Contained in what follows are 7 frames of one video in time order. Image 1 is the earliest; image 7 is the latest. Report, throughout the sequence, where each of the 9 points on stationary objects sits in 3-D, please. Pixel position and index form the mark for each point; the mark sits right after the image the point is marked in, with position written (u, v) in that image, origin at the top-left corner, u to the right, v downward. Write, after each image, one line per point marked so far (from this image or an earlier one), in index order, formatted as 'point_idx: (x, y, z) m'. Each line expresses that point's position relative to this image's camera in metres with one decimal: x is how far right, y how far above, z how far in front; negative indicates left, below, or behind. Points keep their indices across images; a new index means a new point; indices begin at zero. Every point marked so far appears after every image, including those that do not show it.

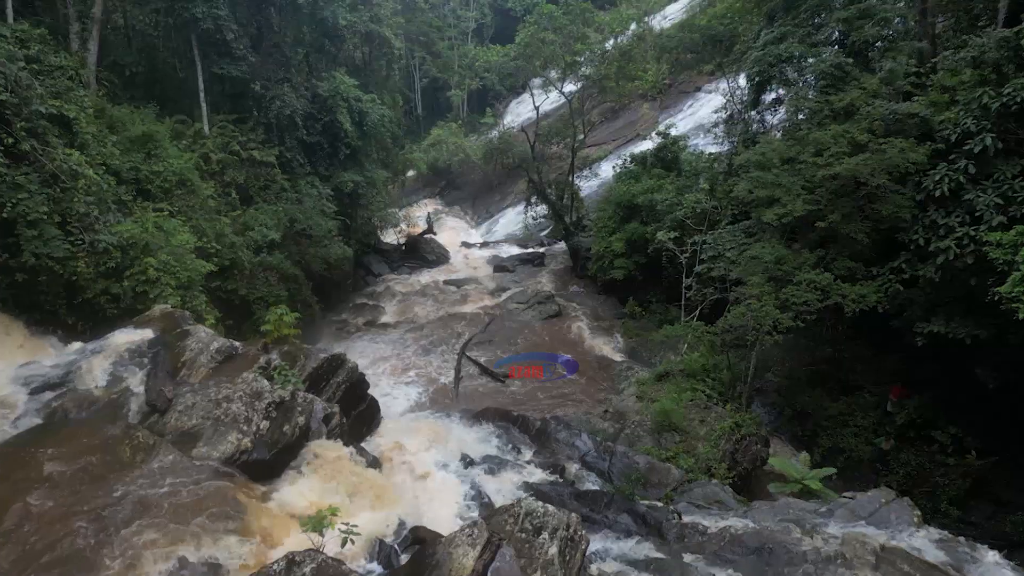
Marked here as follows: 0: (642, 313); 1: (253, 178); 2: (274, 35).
0: (+9.9, -1.9, +17.0) m
1: (-16.7, +7.1, +14.4) m
2: (-15.9, +16.8, +14.9) m
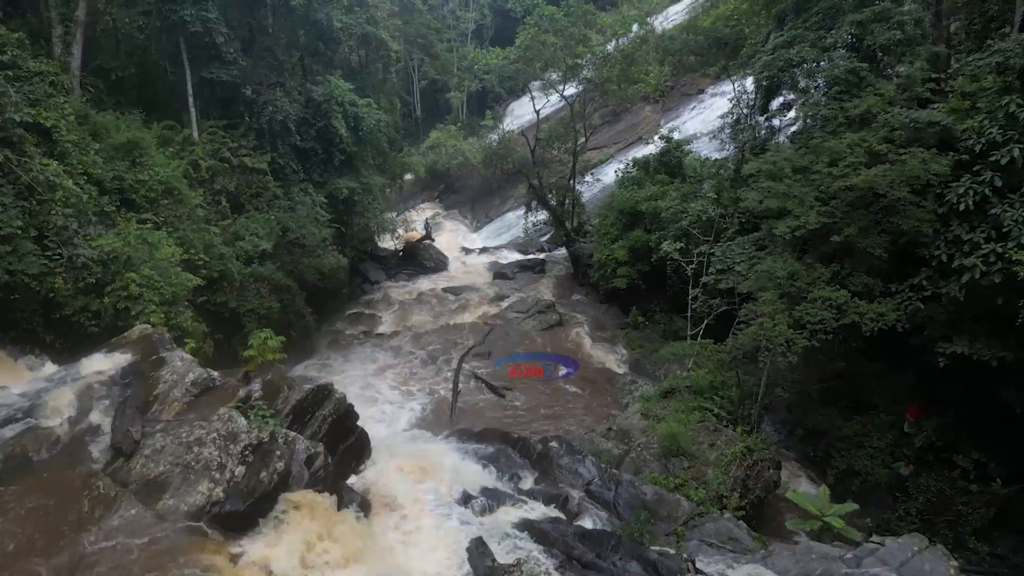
0: (+9.9, -2.6, +16.5) m
1: (-16.7, +6.4, +14.0) m
2: (-15.9, +16.1, +14.4) m
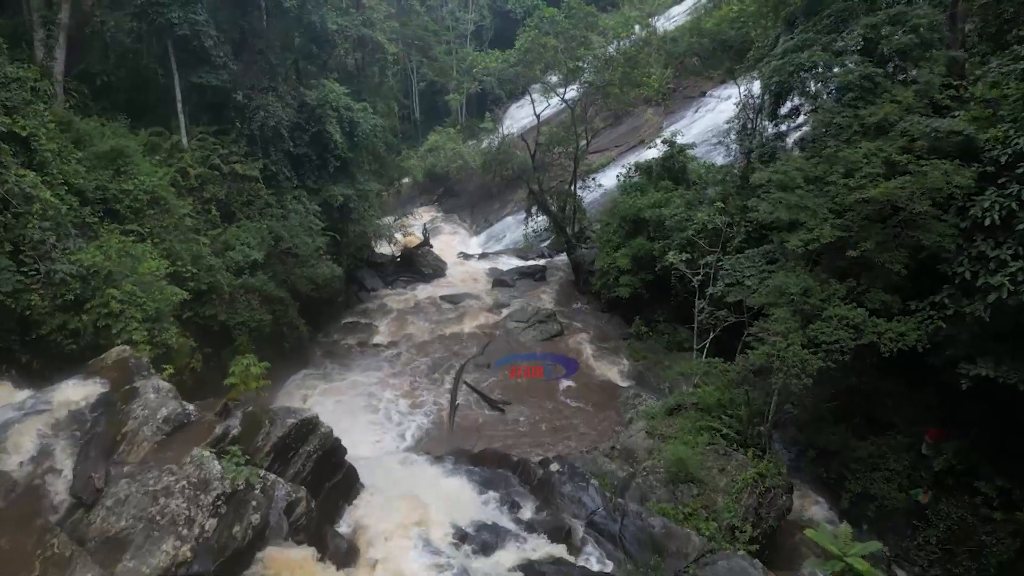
0: (+9.9, -3.3, +16.1) m
1: (-16.8, +5.7, +13.5) m
2: (-15.9, +15.5, +14.0) m
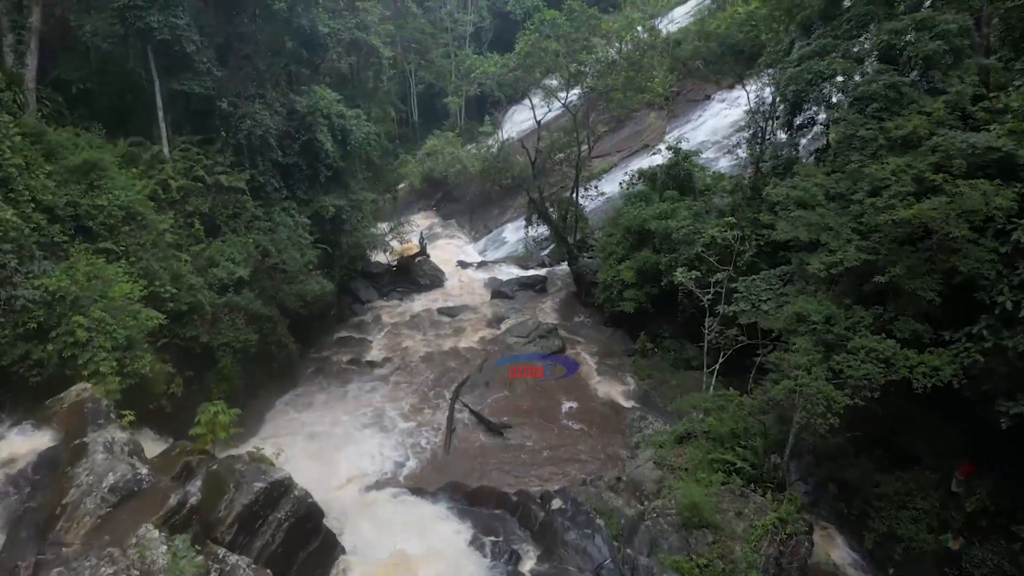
0: (+9.8, -4.3, +15.4) m
1: (-16.8, +4.7, +12.9) m
2: (-16.0, +14.4, +13.3) m
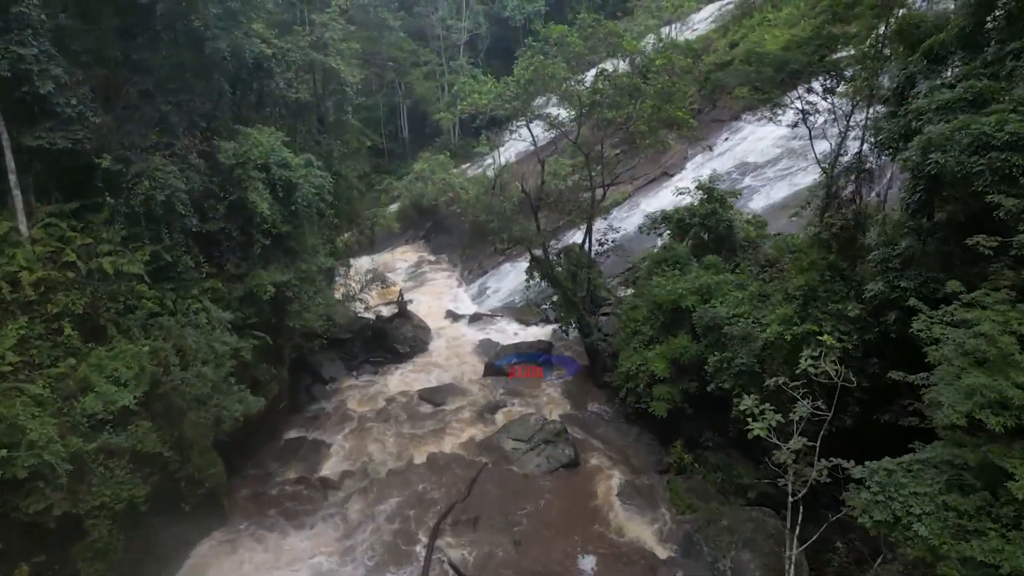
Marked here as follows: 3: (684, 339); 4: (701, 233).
0: (+9.7, -9.5, +11.8) m
1: (-17.0, -0.6, +9.3) m
2: (-16.2, +9.2, +9.8) m
3: (+9.2, -2.7, +11.9) m
4: (+11.9, +3.6, +14.1) m
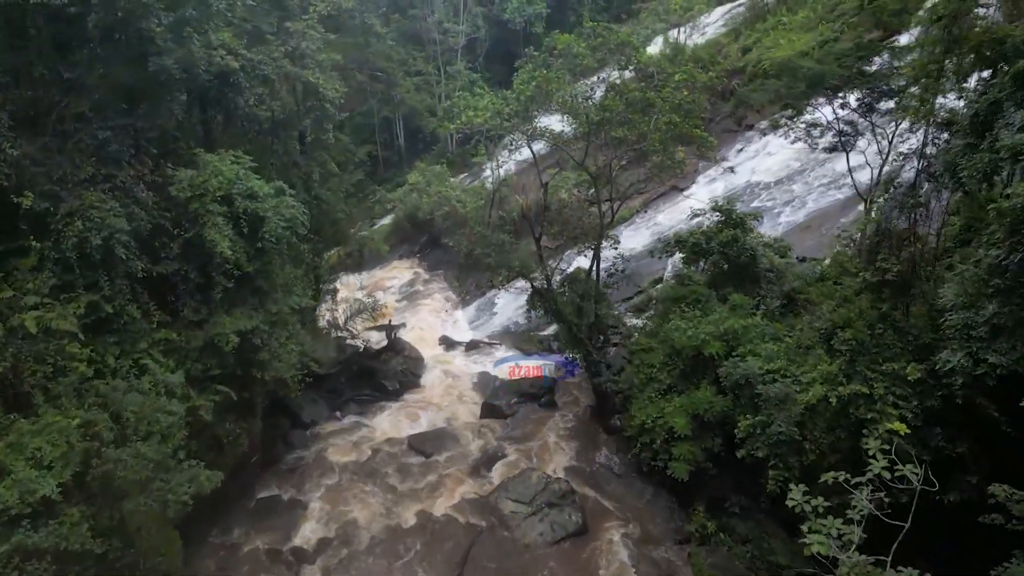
0: (+9.6, -11.6, +10.4) m
1: (-17.0, -2.7, +7.9) m
2: (-16.2, +7.1, +8.4) m
3: (+9.1, -4.8, +10.4) m
4: (+11.8, +1.5, +12.6) m
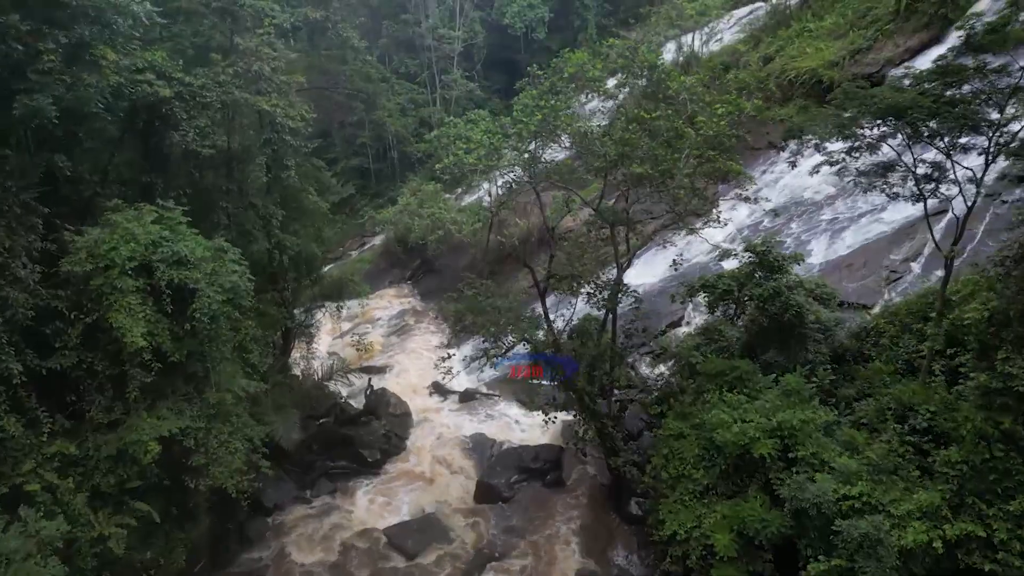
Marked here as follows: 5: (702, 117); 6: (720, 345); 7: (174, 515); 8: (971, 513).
0: (+9.6, -14.8, +8.2) m
1: (-17.0, -5.9, +5.7) m
2: (-16.2, +3.9, +6.2) m
3: (+9.1, -8.0, +8.2) m
4: (+11.8, -1.7, +10.5) m
5: (+9.2, +7.9, +10.8) m
6: (+10.0, -2.7, +10.7) m
7: (-13.2, -8.8, +8.7) m
8: (+13.8, -6.8, +6.7) m
